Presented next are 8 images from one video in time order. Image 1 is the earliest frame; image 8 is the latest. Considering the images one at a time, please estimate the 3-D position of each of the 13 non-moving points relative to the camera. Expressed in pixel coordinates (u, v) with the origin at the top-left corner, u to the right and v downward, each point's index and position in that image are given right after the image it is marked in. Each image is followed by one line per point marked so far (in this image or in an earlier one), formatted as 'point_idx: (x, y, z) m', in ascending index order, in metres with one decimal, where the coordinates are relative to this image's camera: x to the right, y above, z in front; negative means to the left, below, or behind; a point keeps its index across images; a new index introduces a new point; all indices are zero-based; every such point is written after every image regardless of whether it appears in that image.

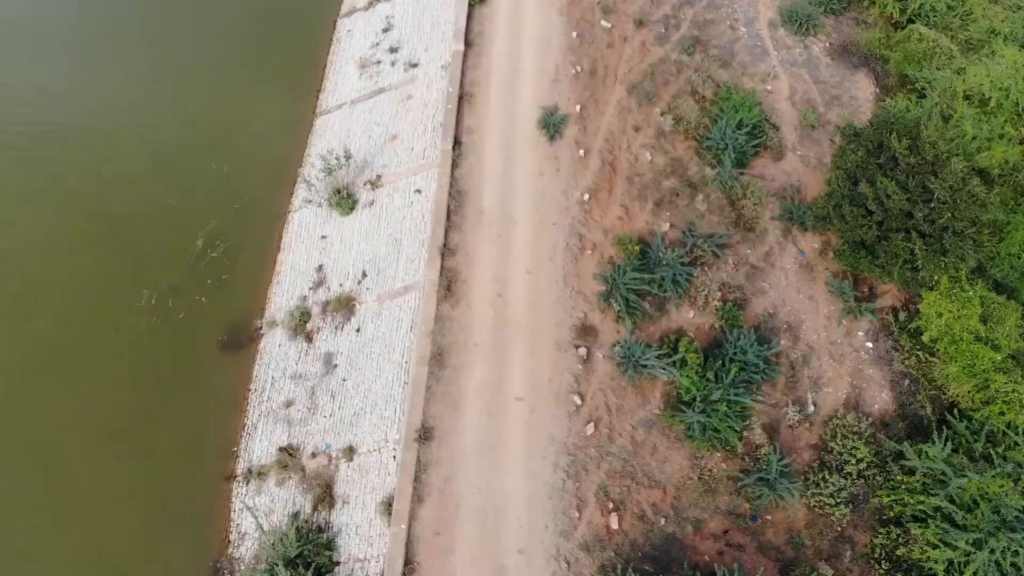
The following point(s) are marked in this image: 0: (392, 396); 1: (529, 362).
0: (-1.5, -1.4, +10.1) m
1: (+0.2, -0.9, +10.3) m
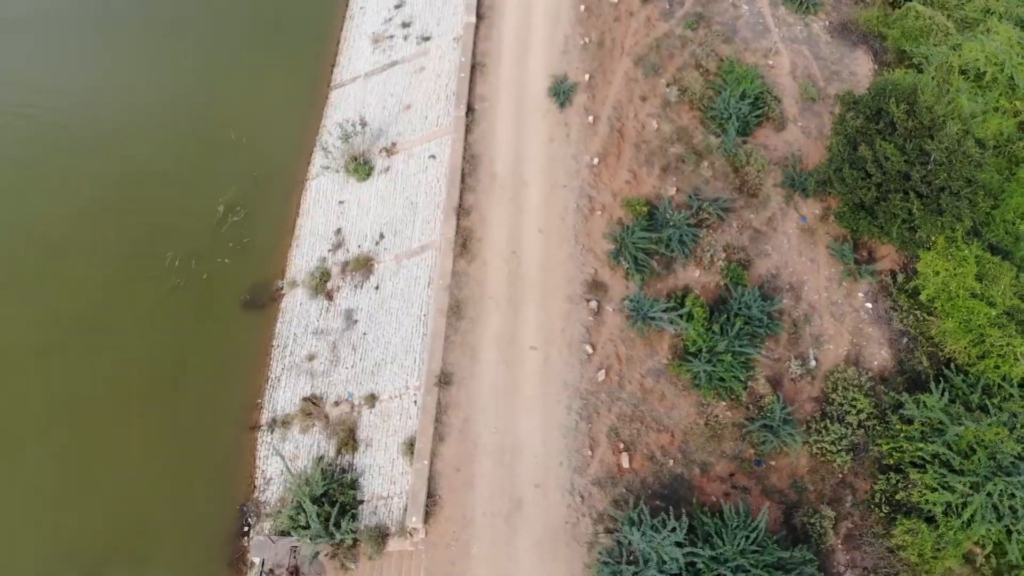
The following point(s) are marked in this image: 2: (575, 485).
0: (-1.3, -0.8, +10.6) m
1: (+0.4, -0.3, +10.7) m
2: (+0.7, -2.3, +9.4) m
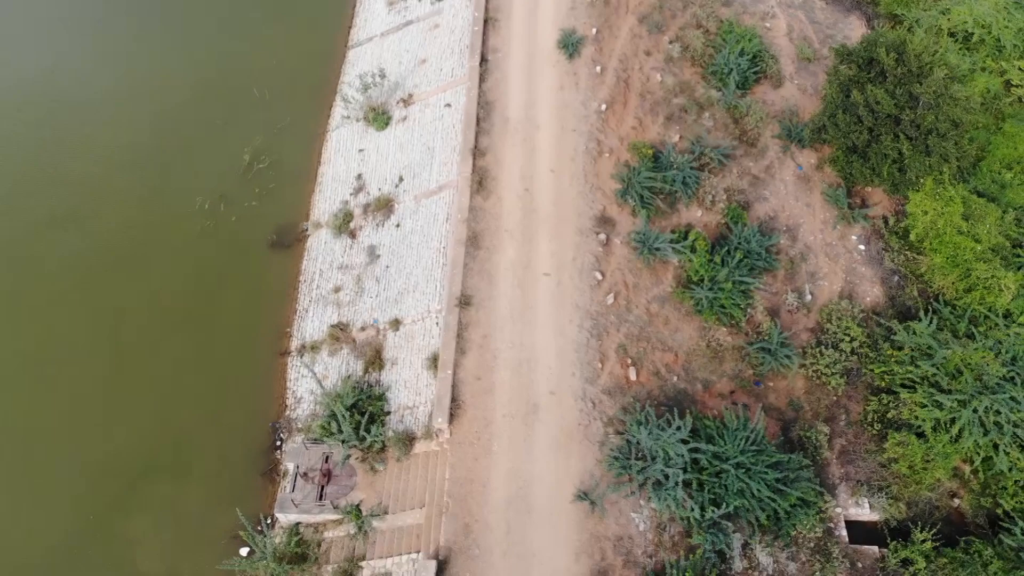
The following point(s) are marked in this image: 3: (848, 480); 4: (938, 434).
0: (-1.1, +0.1, +11.3) m
1: (+0.6, +0.6, +11.4) m
2: (+0.9, -1.3, +10.1) m
3: (+4.7, -2.7, +11.4) m
4: (+5.9, -2.0, +11.1) m
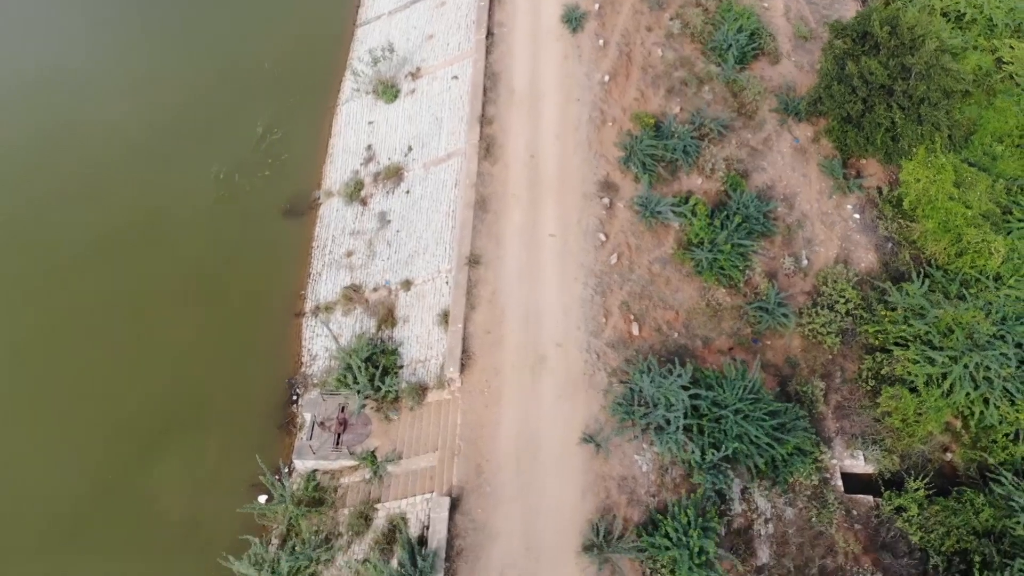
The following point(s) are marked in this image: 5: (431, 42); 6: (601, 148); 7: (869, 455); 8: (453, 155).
0: (-1.0, +0.7, +11.7) m
1: (+0.7, +1.2, +11.8) m
2: (+1.0, -0.8, +10.5) m
3: (+4.8, -2.1, +11.8) m
4: (+6.0, -1.4, +11.5) m
5: (-1.4, +4.3, +14.2) m
6: (+1.4, +2.2, +12.5) m
7: (+5.1, -2.4, +11.6) m
8: (-0.9, +2.1, +12.5) m
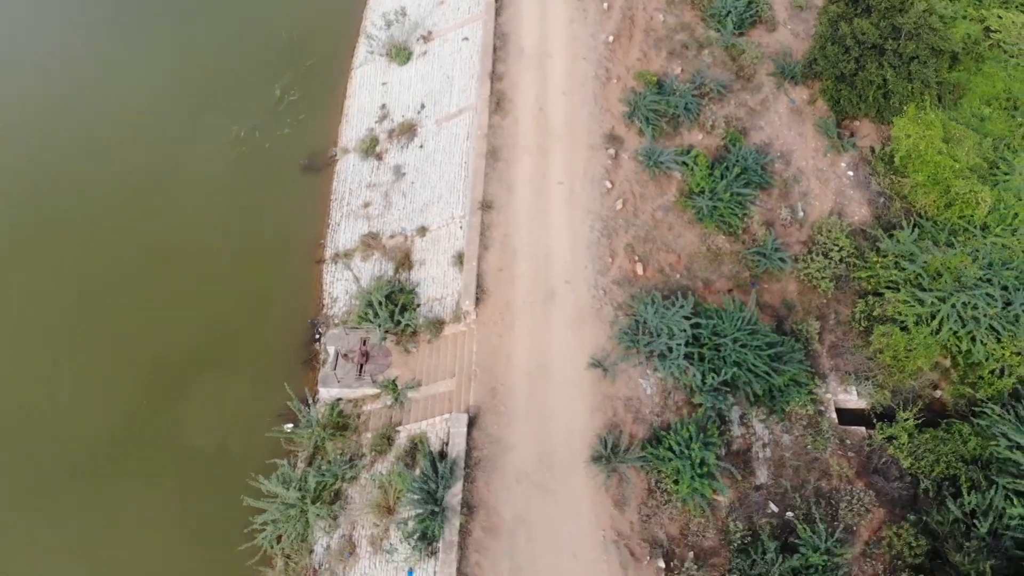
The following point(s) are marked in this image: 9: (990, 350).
0: (-0.9, +1.5, +12.3) m
1: (+0.8, +2.0, +12.4) m
2: (+1.2, +0.1, +11.1) m
3: (+5.0, -1.3, +12.4) m
4: (+6.1, -0.6, +12.1) m
5: (-1.3, +5.1, +14.8) m
6: (+1.5, +3.0, +13.1) m
7: (+5.3, -1.5, +12.2) m
8: (-0.8, +2.9, +13.1) m
9: (+7.0, -0.9, +11.9) m
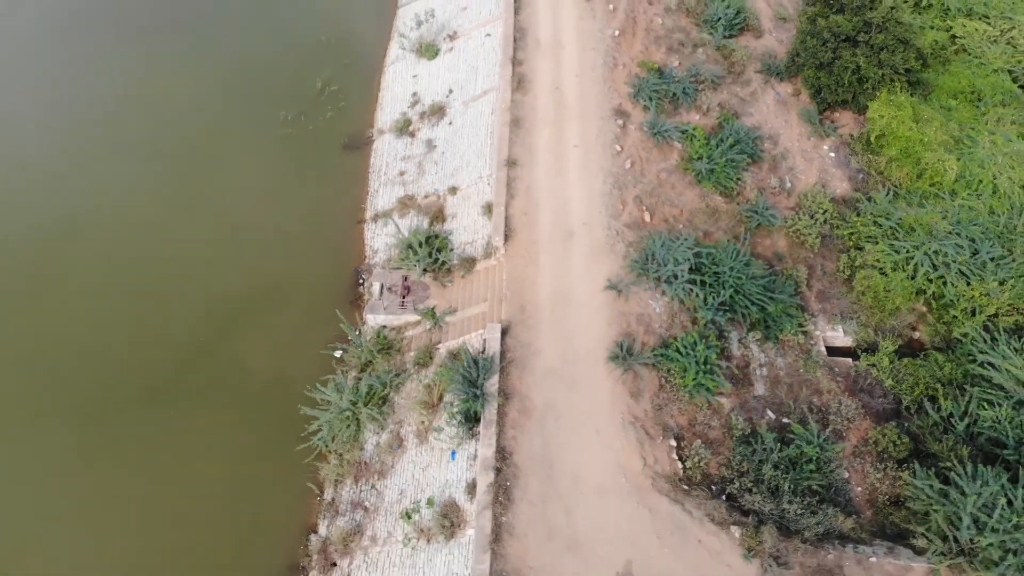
0: (-0.5, +2.3, +13.9) m
1: (+1.2, +2.8, +14.1) m
2: (+1.6, +1.0, +12.6) m
3: (+5.4, -0.4, +13.8) m
4: (+6.5, +0.3, +13.6) m
5: (-1.0, +5.7, +16.7) m
6: (+1.9, +3.7, +14.8) m
7: (+5.7, -0.7, +13.6) m
8: (-0.4, +3.6, +14.8) m
9: (+7.4, -0.1, +13.3) m
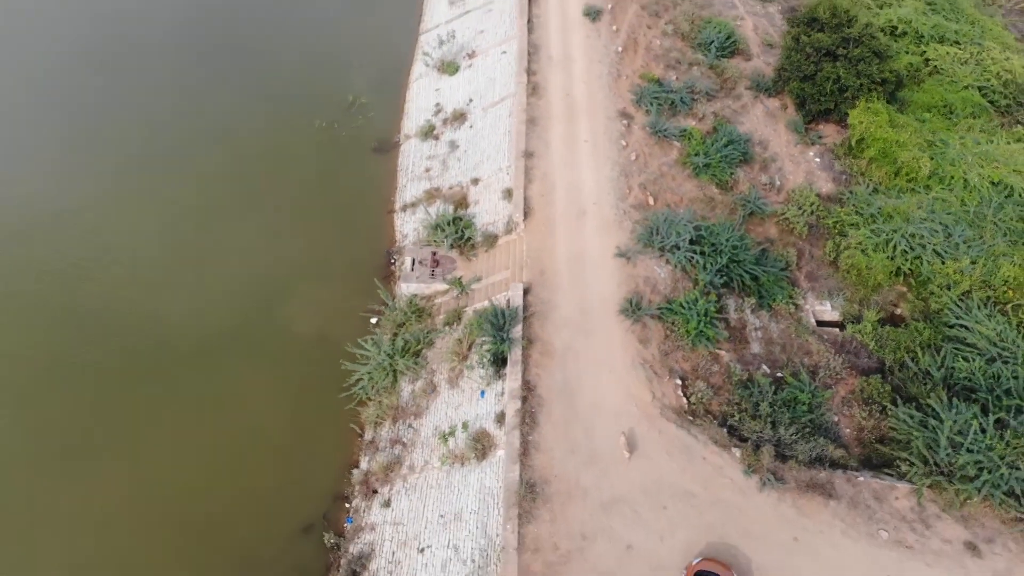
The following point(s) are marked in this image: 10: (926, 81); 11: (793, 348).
0: (-0.2, +2.7, +15.4) m
1: (+1.5, +3.1, +15.7) m
2: (+1.9, +1.4, +14.1) m
3: (+5.7, -0.1, +15.2) m
4: (+6.8, +0.6, +15.0) m
5: (-0.7, +5.8, +18.5) m
6: (+2.2, +4.0, +16.5) m
7: (+6.0, -0.3, +14.9) m
8: (-0.1, +3.9, +16.4) m
9: (+7.7, +0.4, +14.7) m
10: (+9.6, +5.1, +18.8) m
11: (+4.6, -1.0, +13.3) m
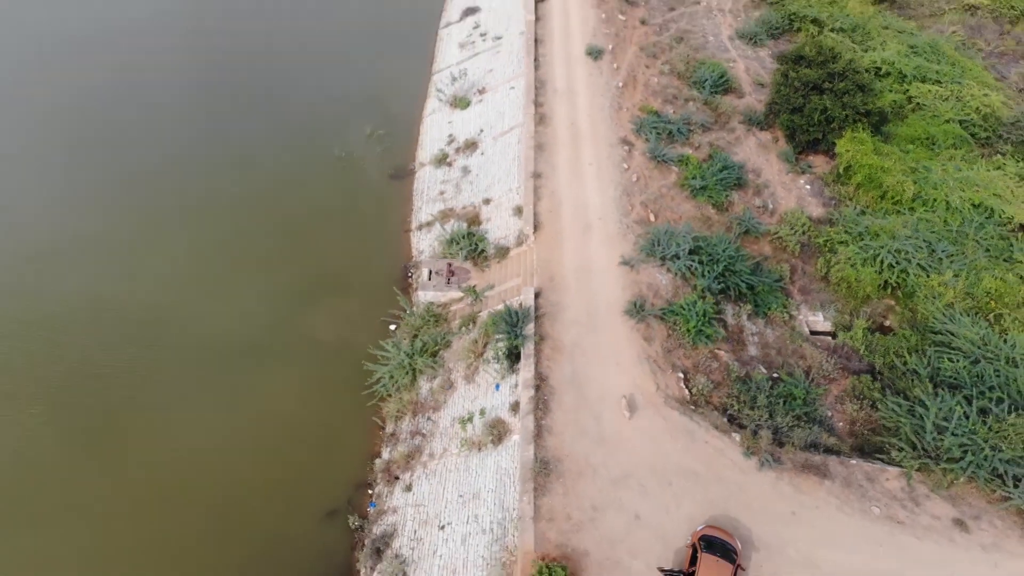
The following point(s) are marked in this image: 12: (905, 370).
0: (0.0, +2.4, +16.5) m
1: (+1.7, +2.8, +16.8) m
2: (+2.1, +1.2, +15.0) m
3: (+5.9, -0.3, +16.1) m
4: (+7.0, +0.4, +15.9) m
5: (-0.5, +5.3, +19.8) m
6: (+2.4, +3.6, +17.6) m
7: (+6.2, -0.5, +15.8) m
8: (+0.1, +3.5, +17.6) m
9: (+7.9, +0.1, +15.6) m
10: (+9.7, +4.5, +20.1) m
11: (+4.8, -1.1, +14.1) m
12: (+6.7, -1.4, +13.7) m
